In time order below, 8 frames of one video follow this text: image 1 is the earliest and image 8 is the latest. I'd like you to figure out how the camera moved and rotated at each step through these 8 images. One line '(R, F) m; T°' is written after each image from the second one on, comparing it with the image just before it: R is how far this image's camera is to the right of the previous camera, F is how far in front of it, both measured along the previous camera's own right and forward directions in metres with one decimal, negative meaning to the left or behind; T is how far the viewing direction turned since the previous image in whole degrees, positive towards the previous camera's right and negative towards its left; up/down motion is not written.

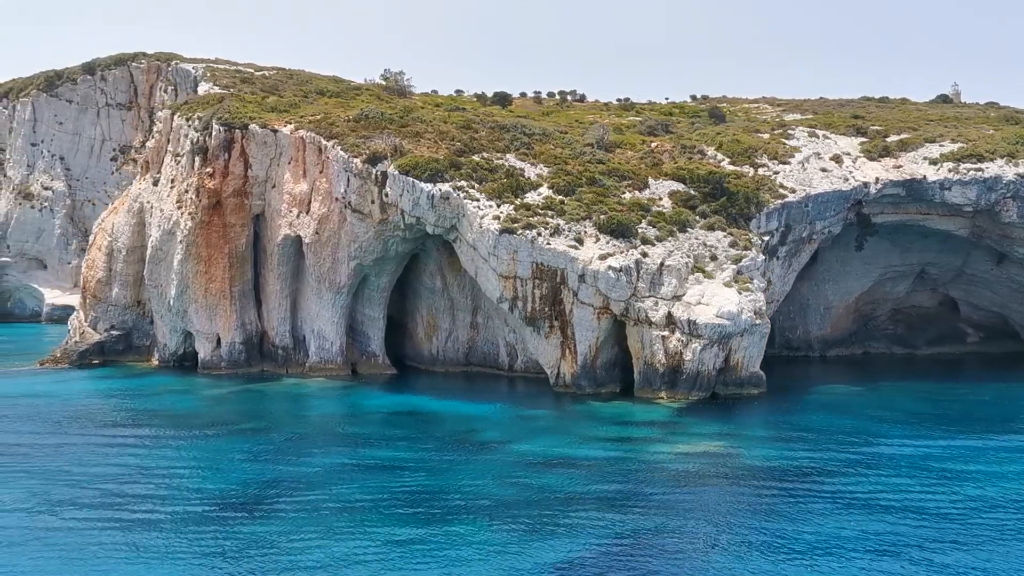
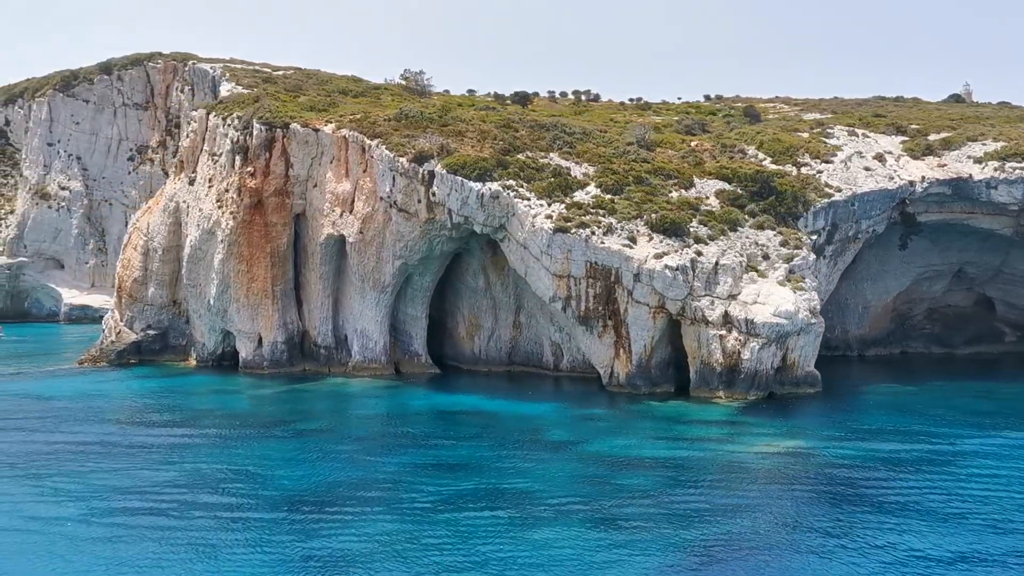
(-1.9, +0.1) m; 0°
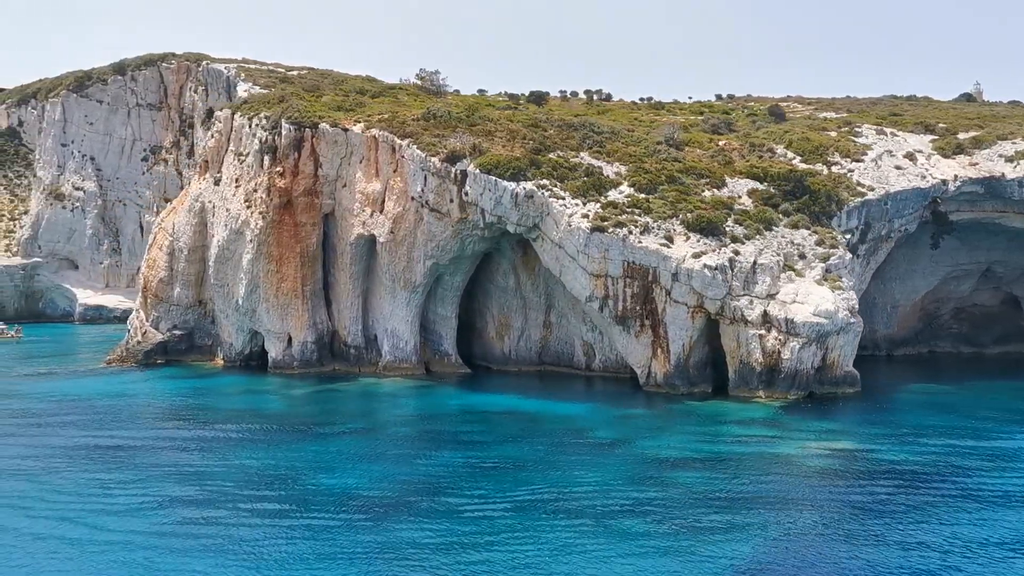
(-1.2, +0.1) m; 0°
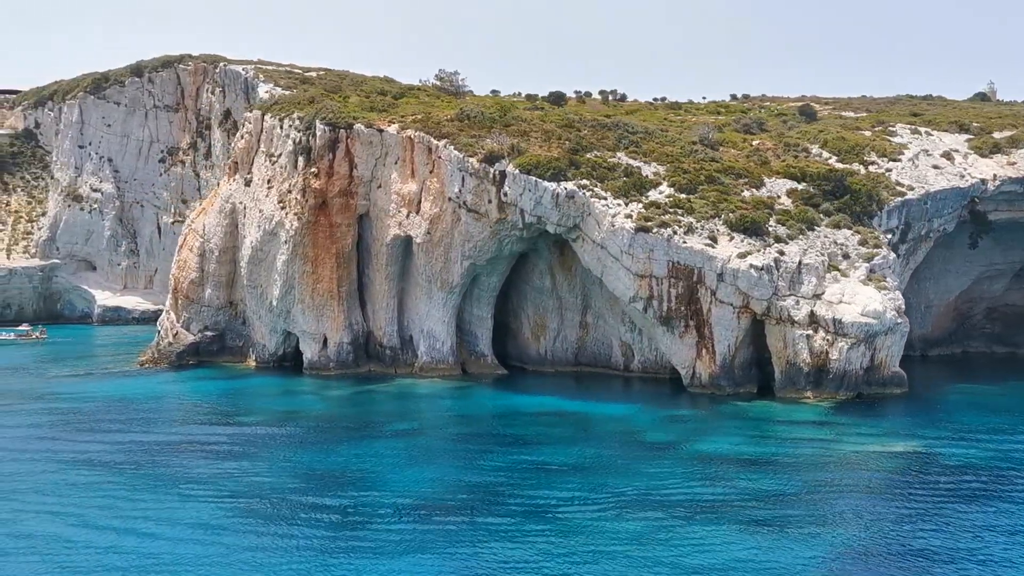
(-1.4, +0.1) m; 0°
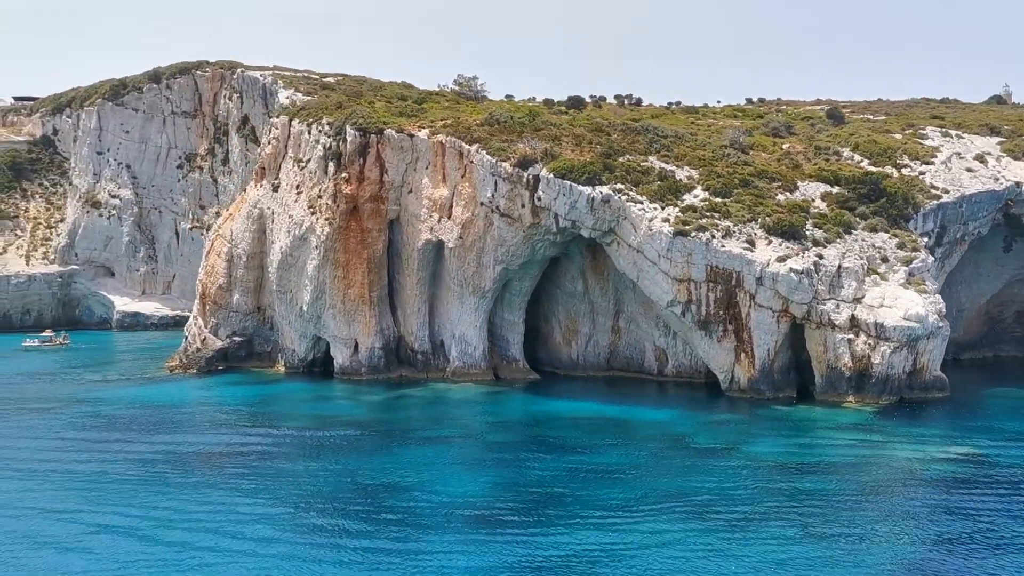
(-1.1, +0.1) m; -1°
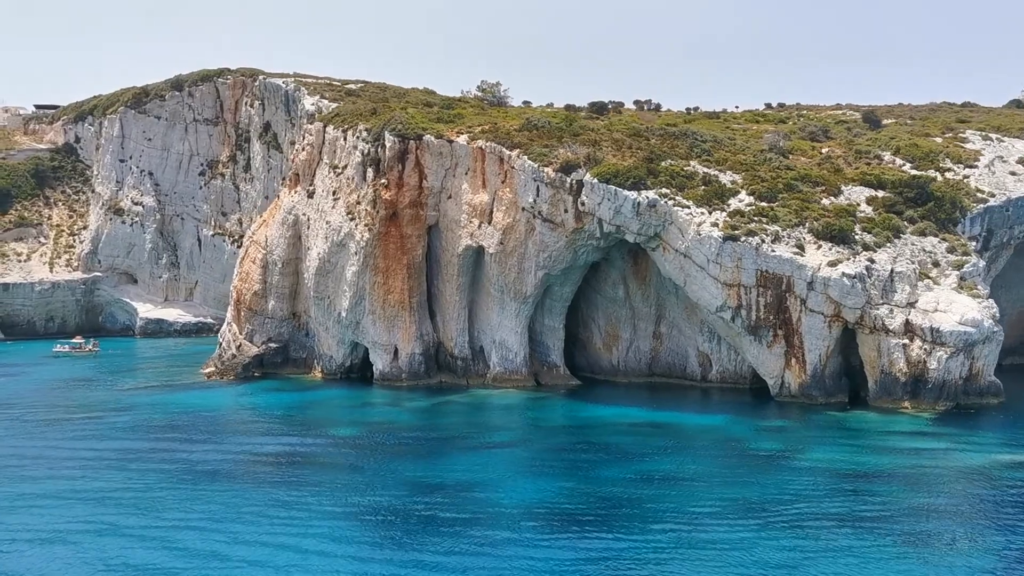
(-1.4, +0.1) m; -1°
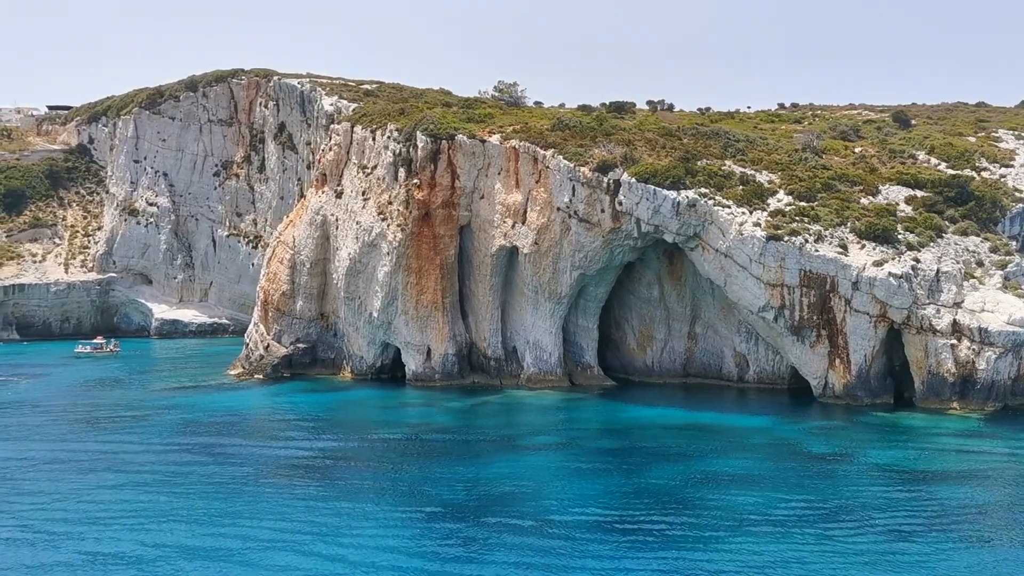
(-1.4, +0.2) m; 0°
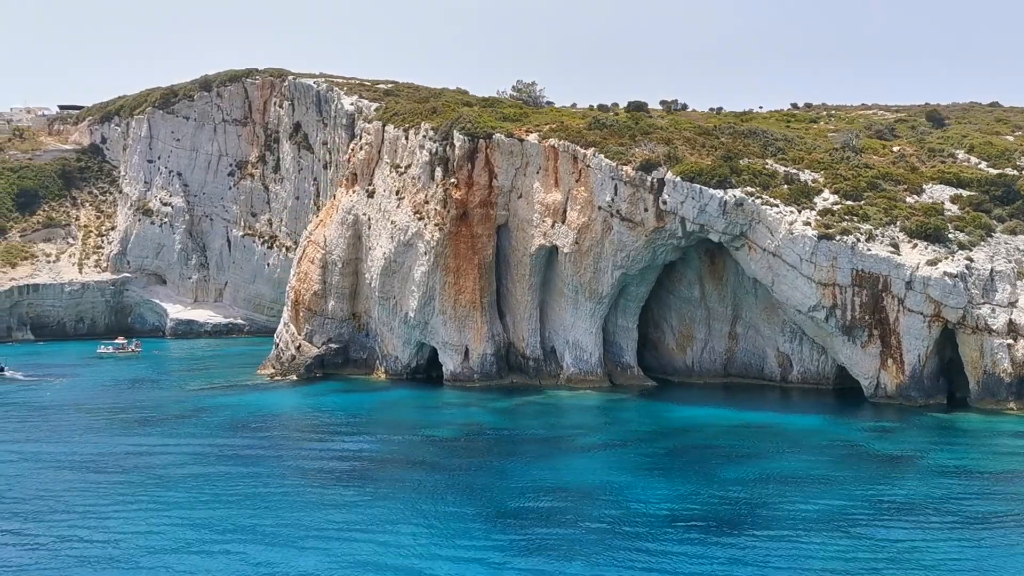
(-1.7, +0.2) m; 0°
